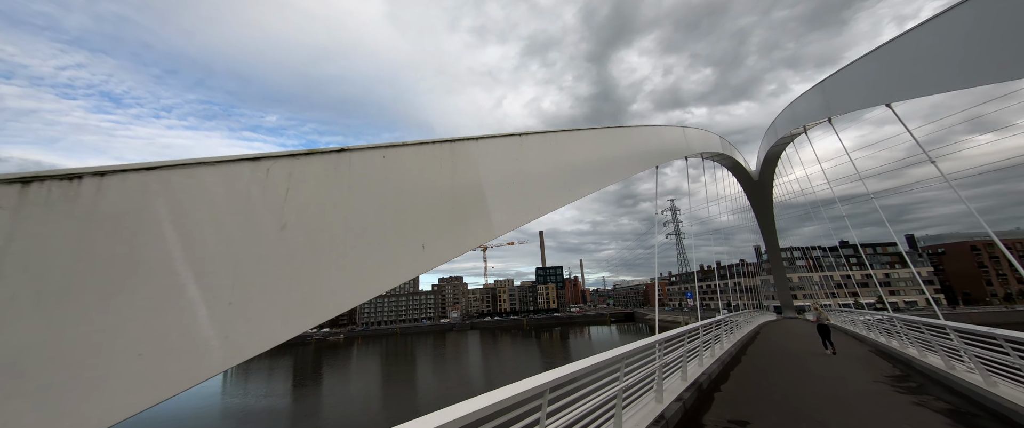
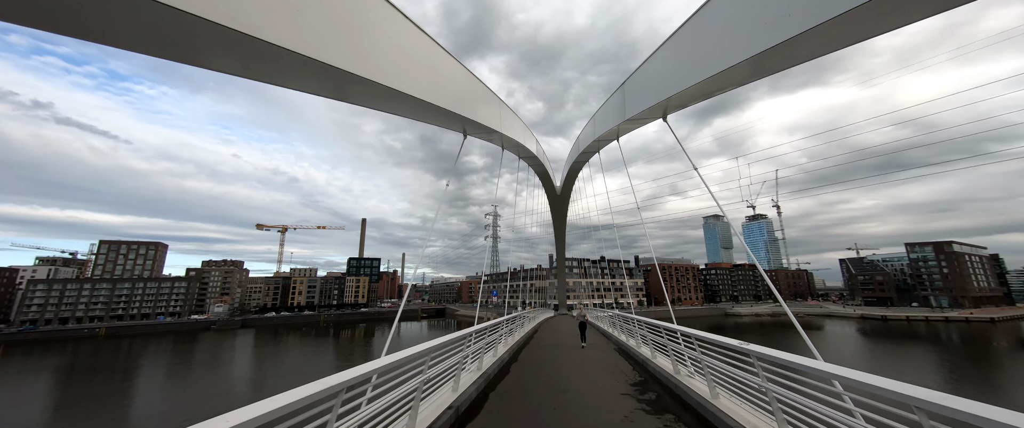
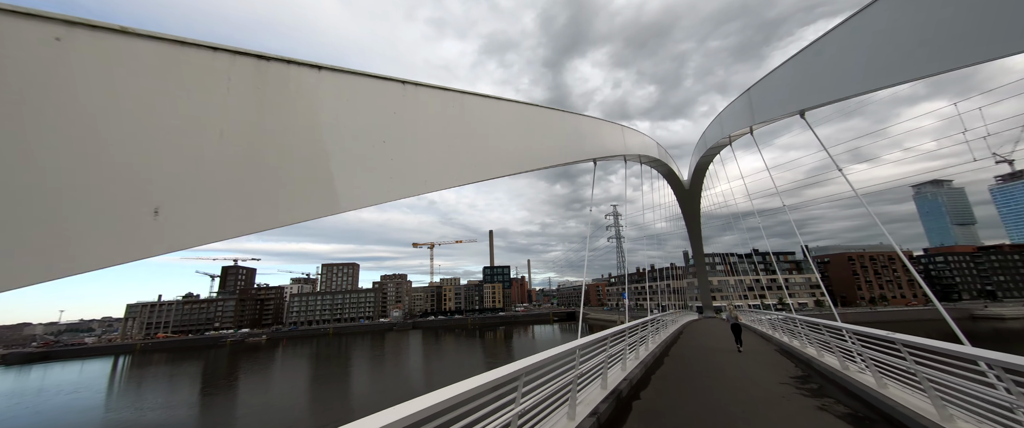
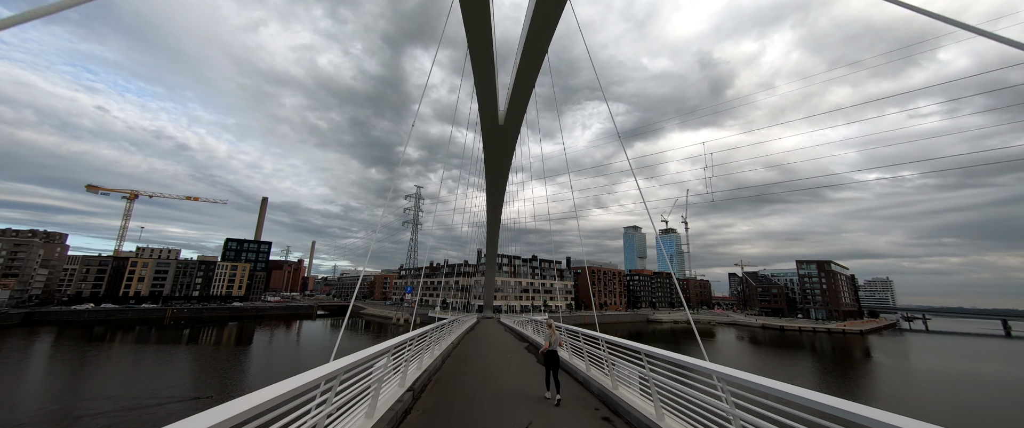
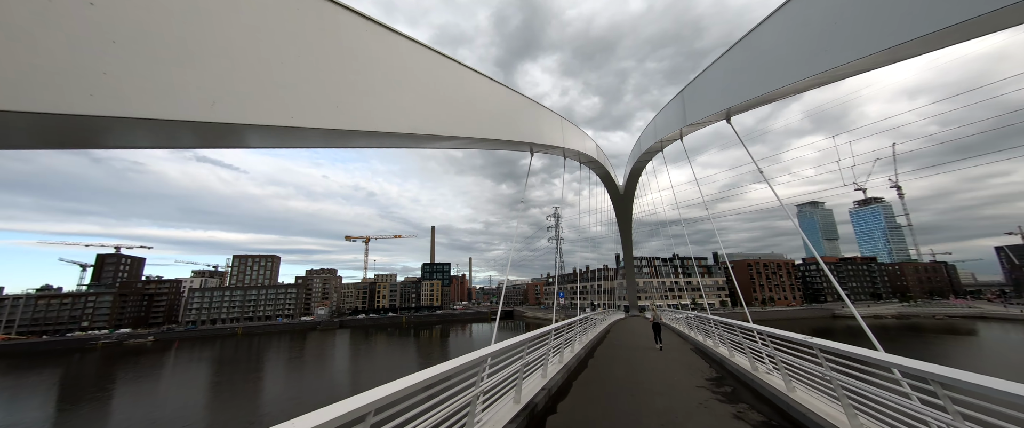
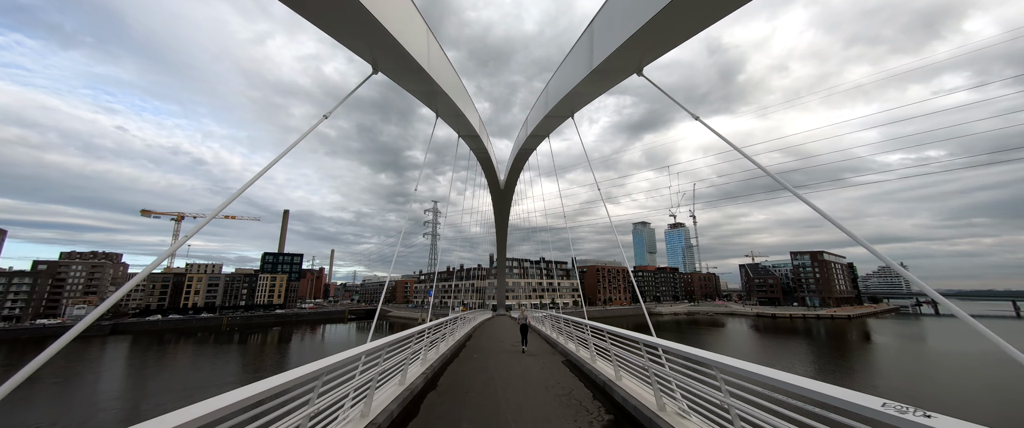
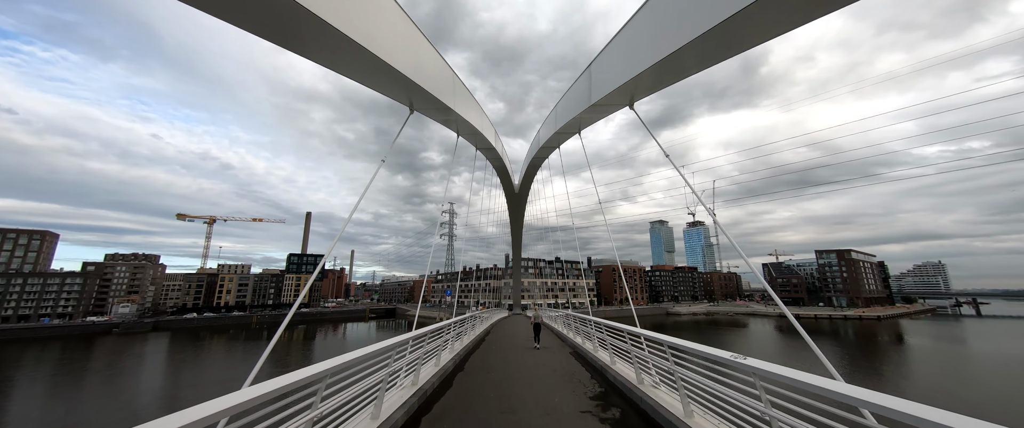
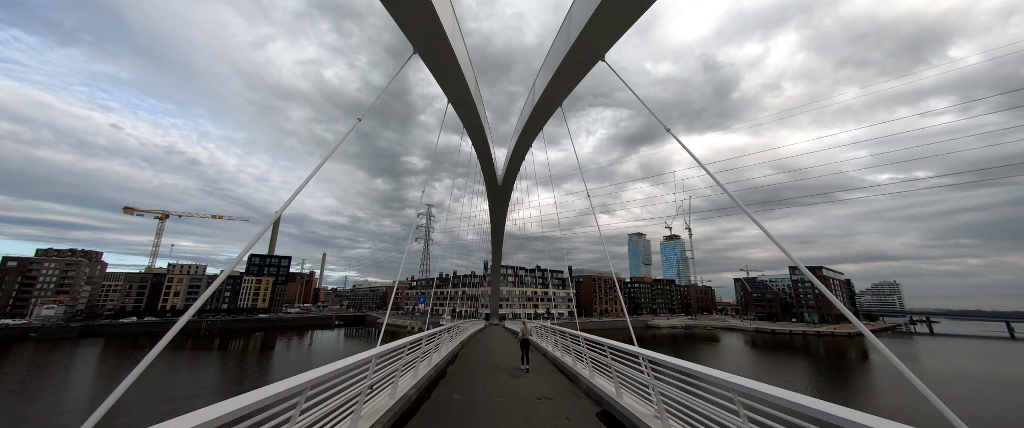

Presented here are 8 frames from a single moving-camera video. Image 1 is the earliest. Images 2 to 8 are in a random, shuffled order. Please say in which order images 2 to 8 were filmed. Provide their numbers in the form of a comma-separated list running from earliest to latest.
3, 5, 2, 7, 6, 8, 4
